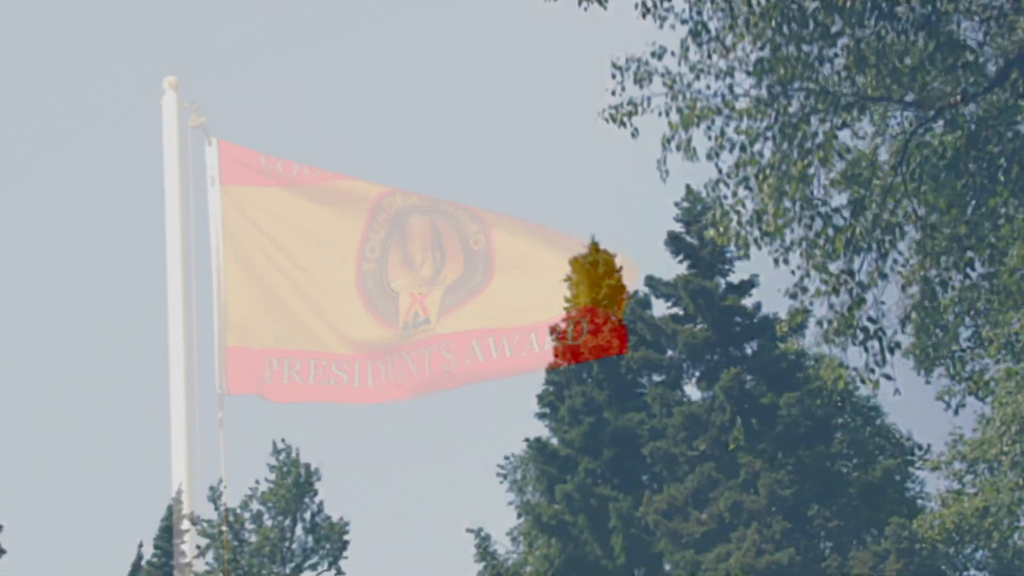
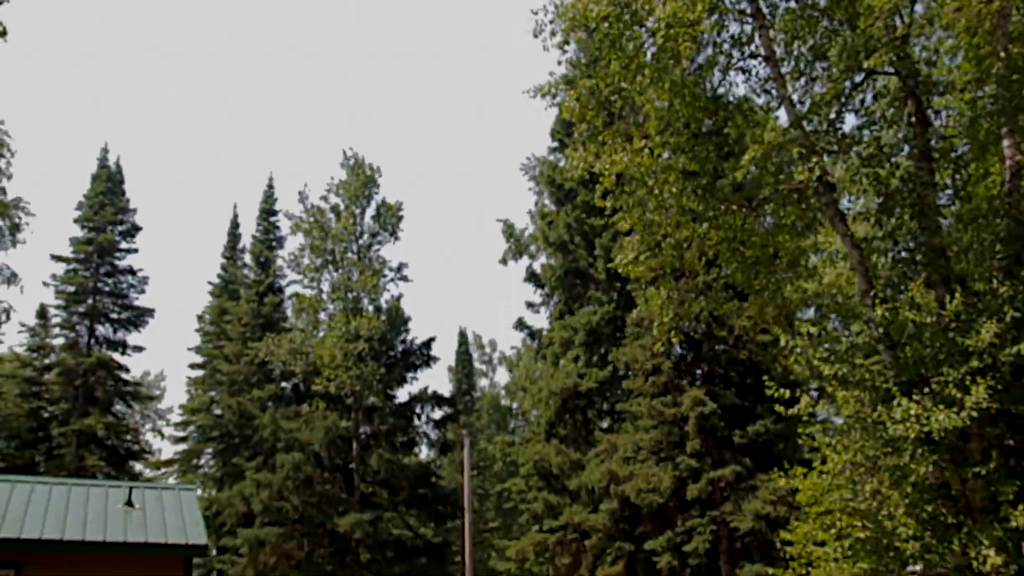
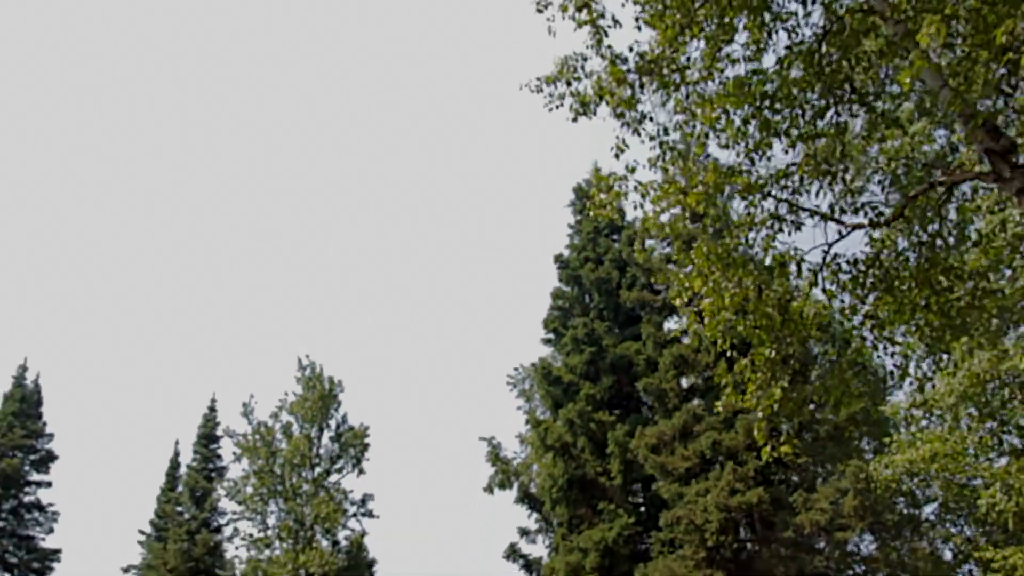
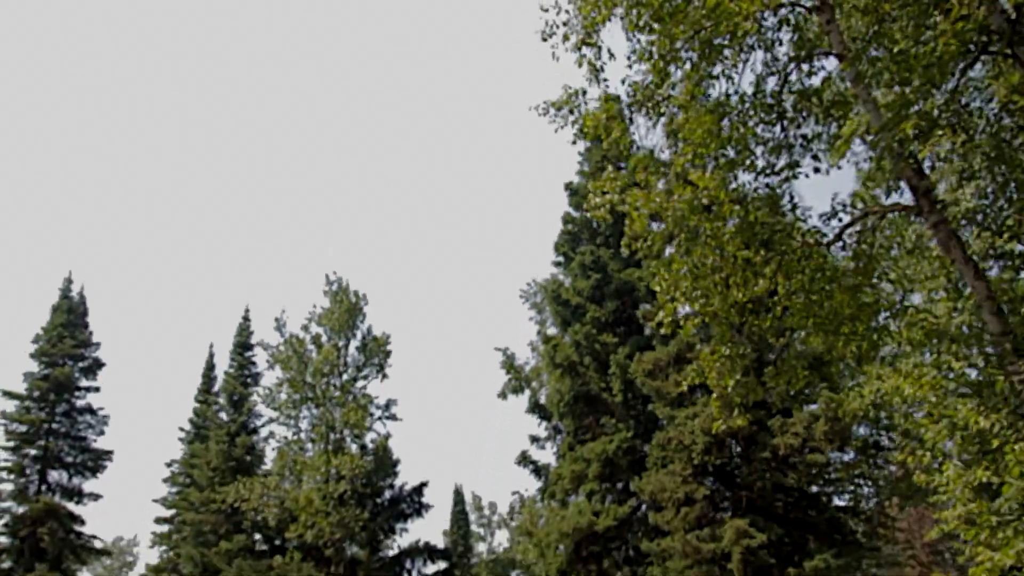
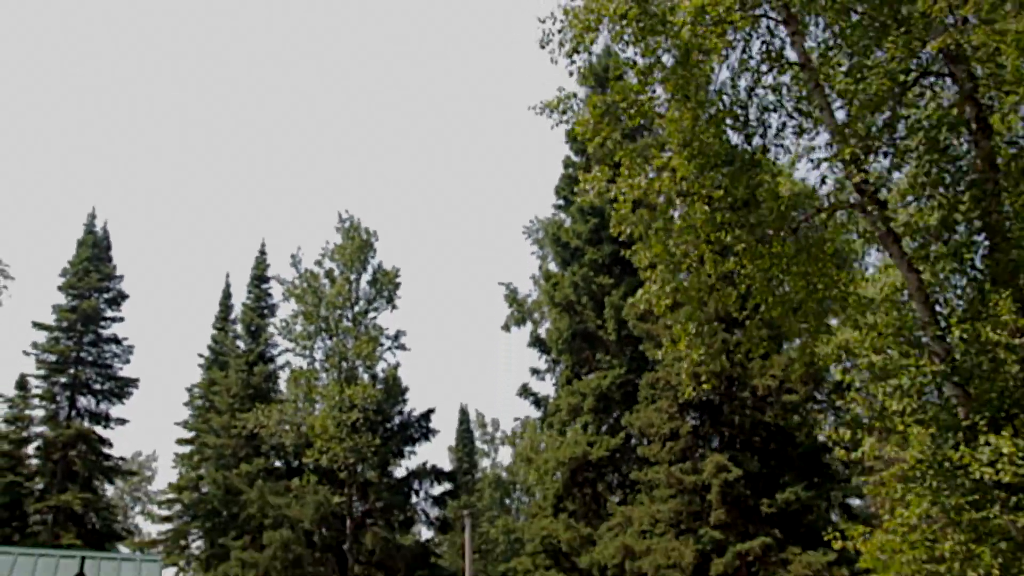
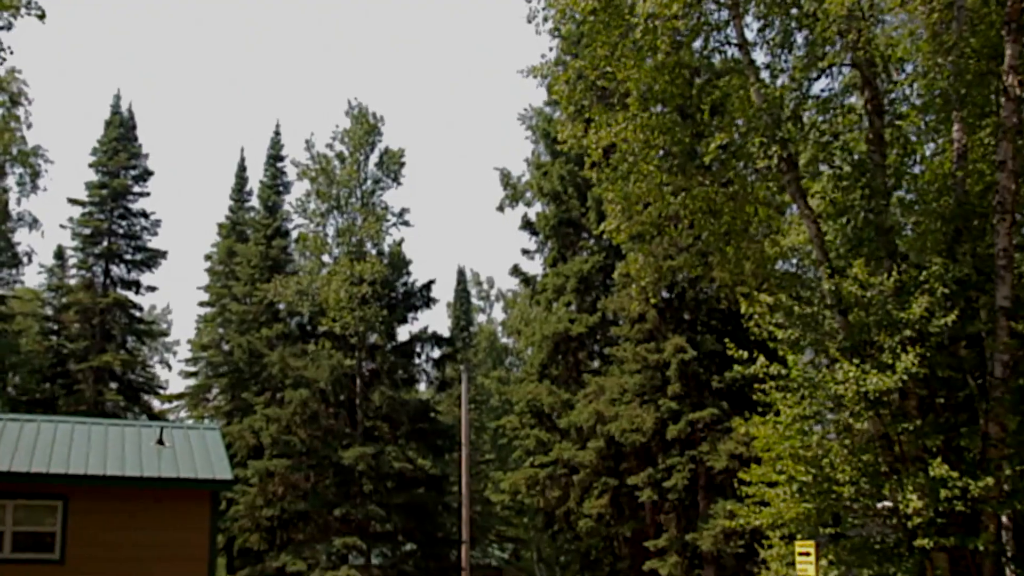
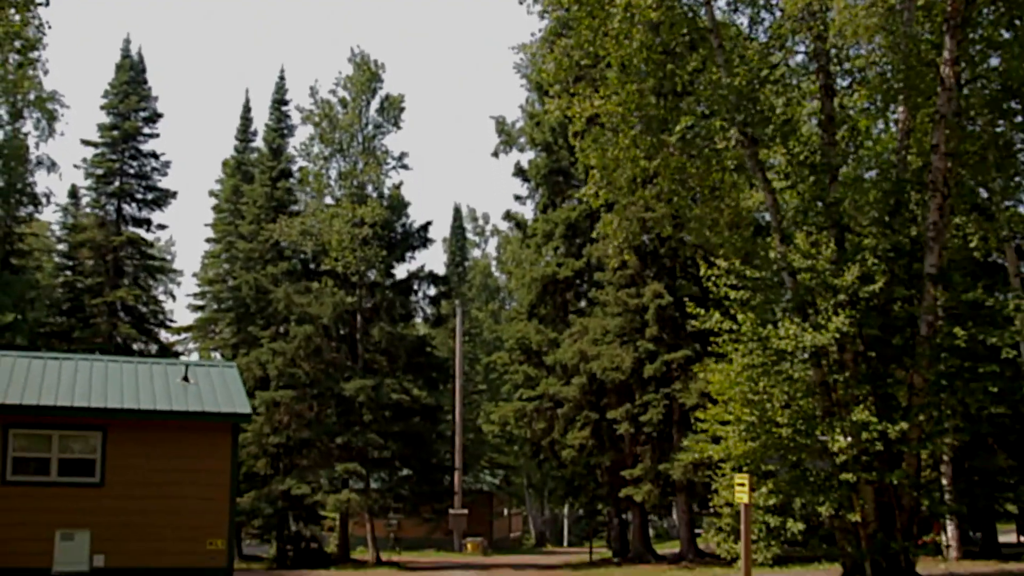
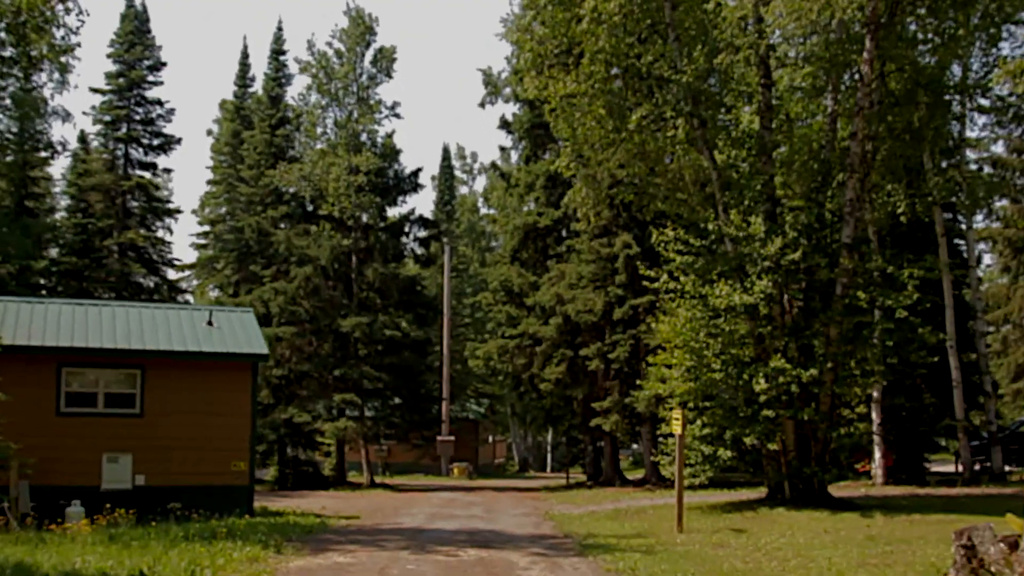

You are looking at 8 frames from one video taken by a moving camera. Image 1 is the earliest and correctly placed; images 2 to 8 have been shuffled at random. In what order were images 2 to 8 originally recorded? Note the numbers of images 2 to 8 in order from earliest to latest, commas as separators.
3, 4, 5, 2, 6, 7, 8
